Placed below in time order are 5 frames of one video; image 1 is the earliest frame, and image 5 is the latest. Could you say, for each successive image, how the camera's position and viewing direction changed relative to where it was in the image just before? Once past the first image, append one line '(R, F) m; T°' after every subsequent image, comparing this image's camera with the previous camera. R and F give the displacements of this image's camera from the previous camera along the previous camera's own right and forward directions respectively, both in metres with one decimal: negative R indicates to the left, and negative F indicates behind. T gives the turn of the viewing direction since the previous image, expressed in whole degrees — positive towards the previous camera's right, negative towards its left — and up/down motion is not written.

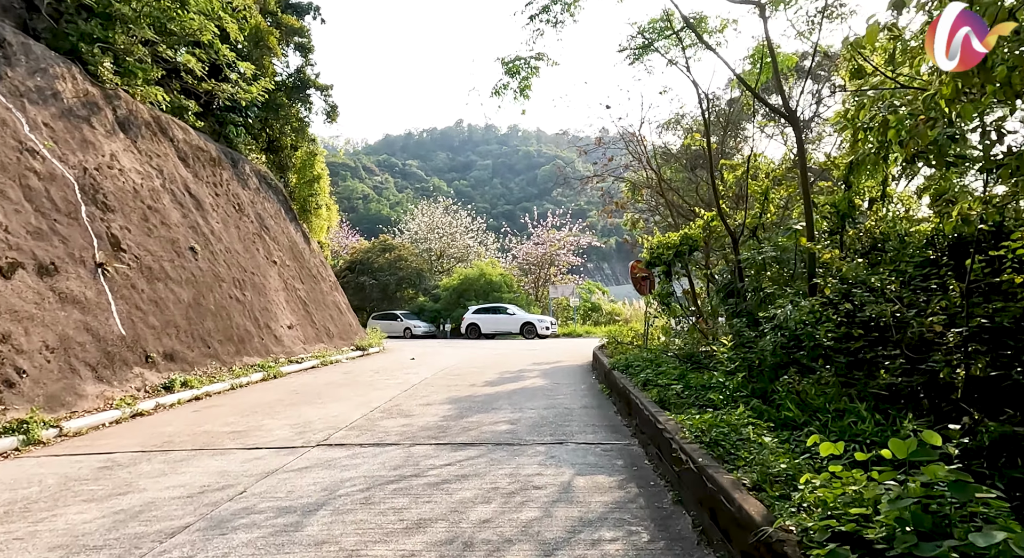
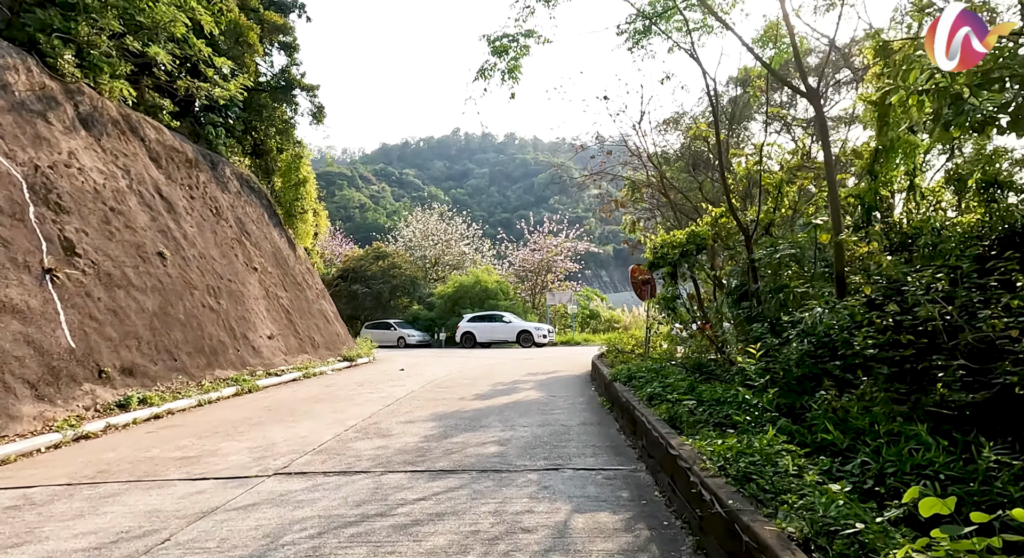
(+0.1, +0.8) m; 0°
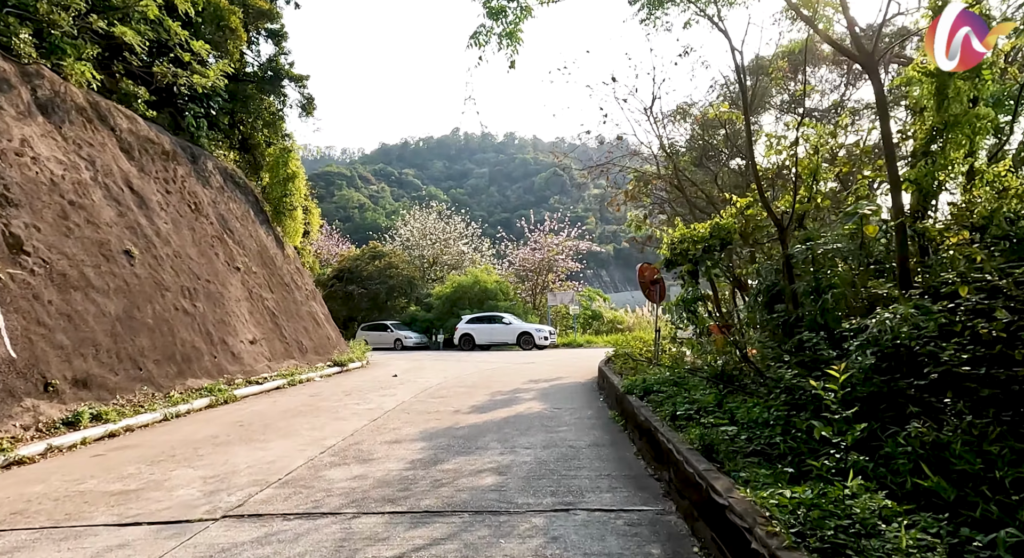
(0.0, +1.0) m; 0°
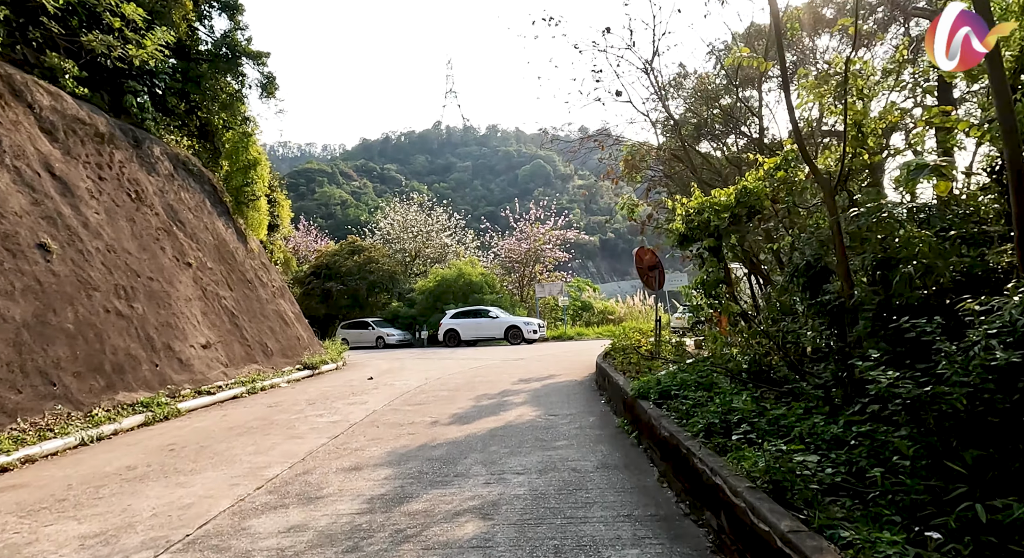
(0.0, +1.4) m; +1°
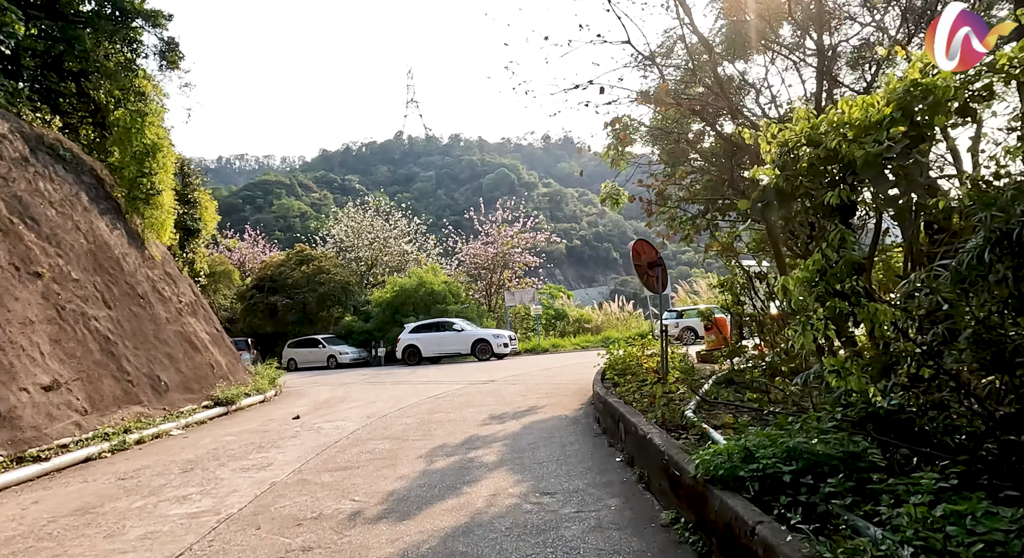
(0.0, +3.1) m; +3°
